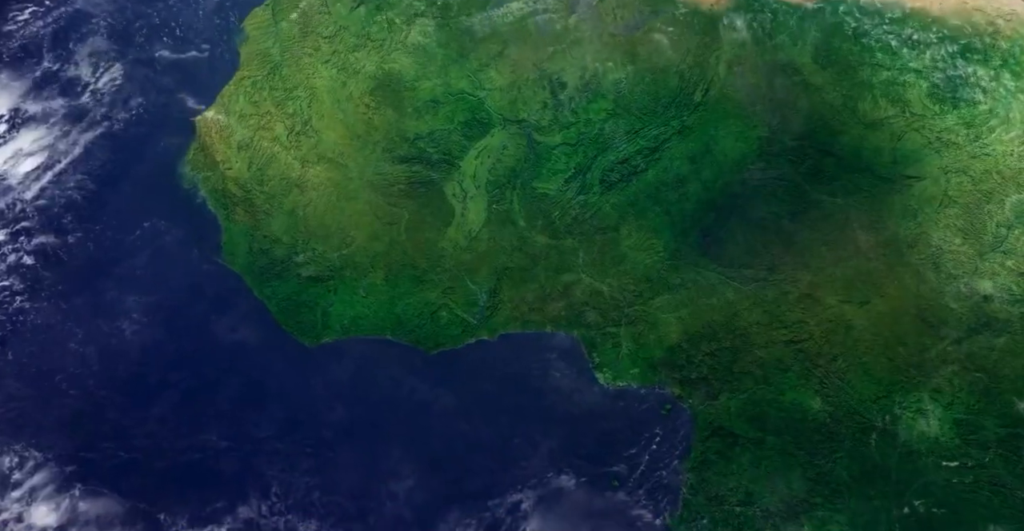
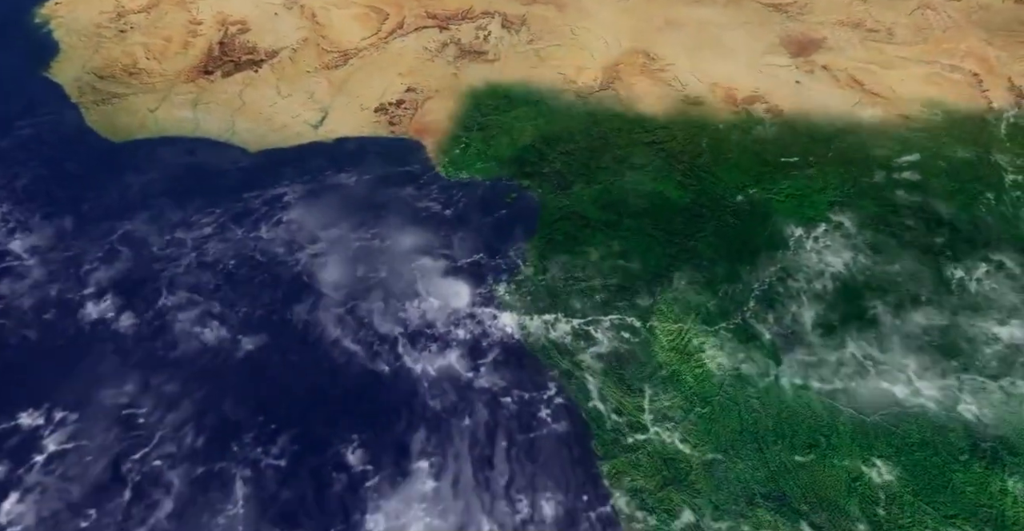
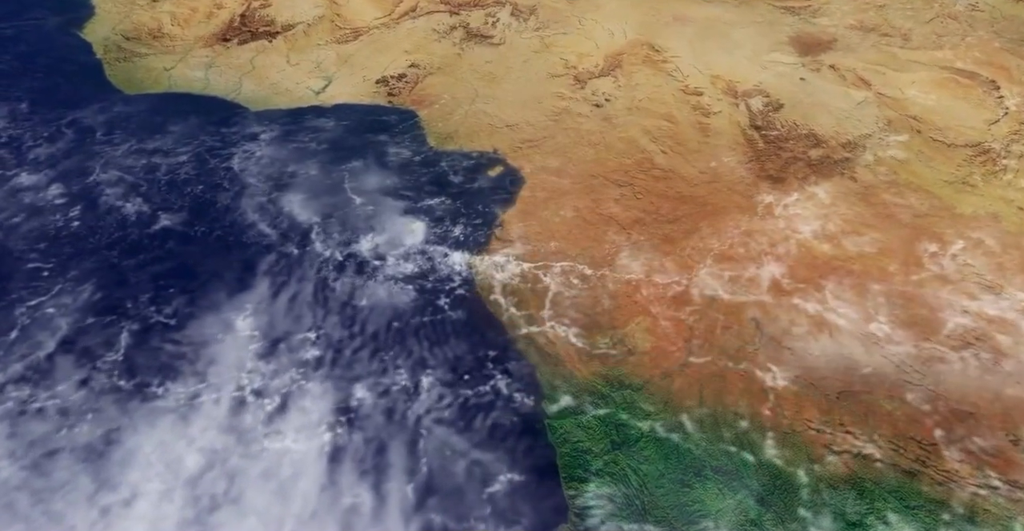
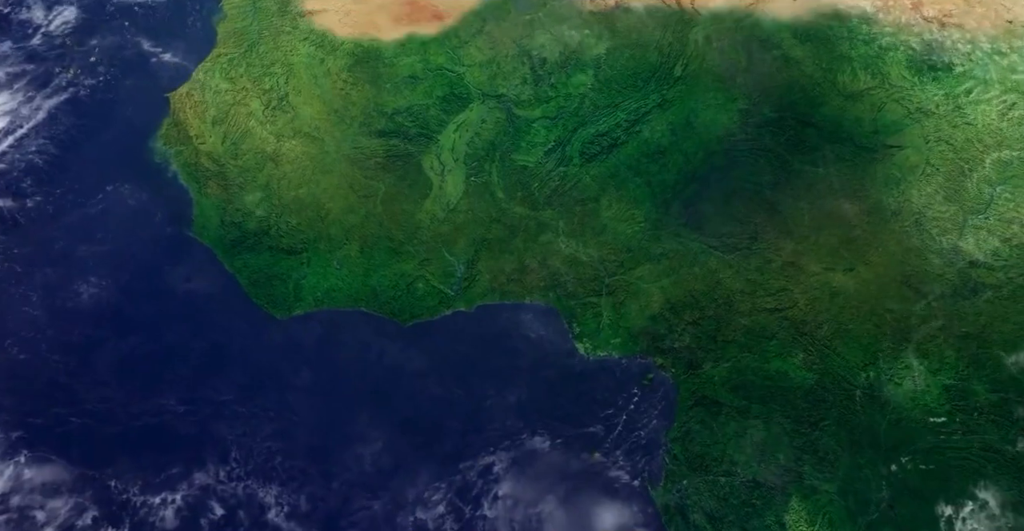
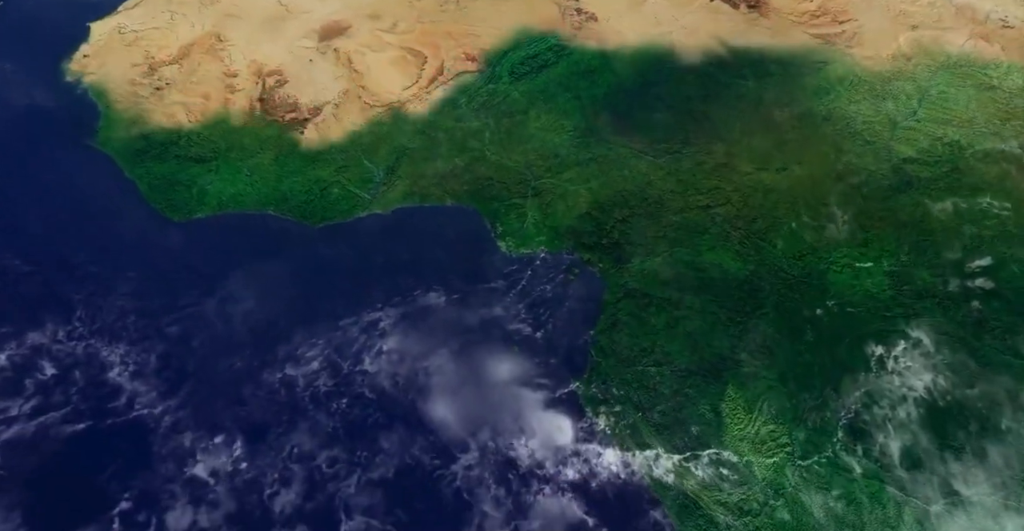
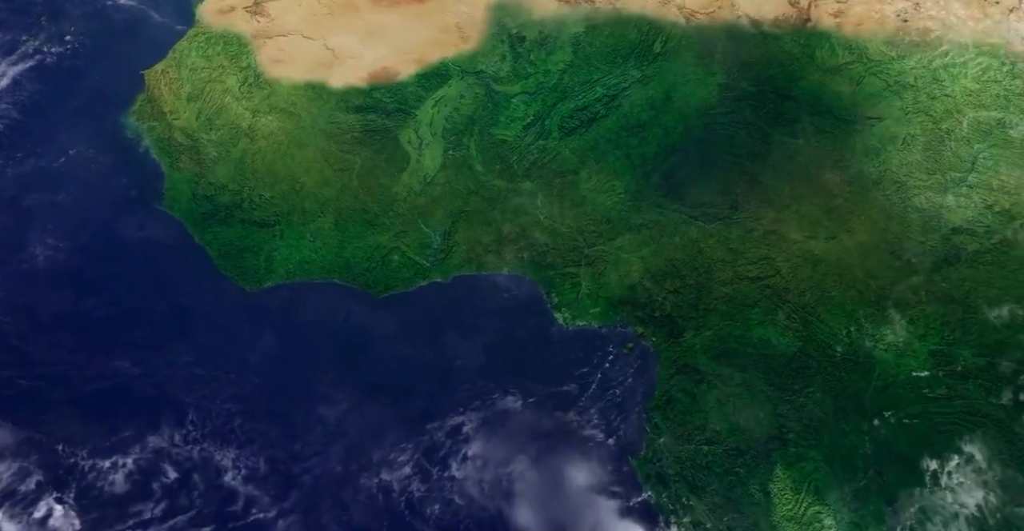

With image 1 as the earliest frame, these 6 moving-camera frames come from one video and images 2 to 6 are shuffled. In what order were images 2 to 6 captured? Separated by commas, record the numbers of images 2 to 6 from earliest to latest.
4, 6, 5, 2, 3
